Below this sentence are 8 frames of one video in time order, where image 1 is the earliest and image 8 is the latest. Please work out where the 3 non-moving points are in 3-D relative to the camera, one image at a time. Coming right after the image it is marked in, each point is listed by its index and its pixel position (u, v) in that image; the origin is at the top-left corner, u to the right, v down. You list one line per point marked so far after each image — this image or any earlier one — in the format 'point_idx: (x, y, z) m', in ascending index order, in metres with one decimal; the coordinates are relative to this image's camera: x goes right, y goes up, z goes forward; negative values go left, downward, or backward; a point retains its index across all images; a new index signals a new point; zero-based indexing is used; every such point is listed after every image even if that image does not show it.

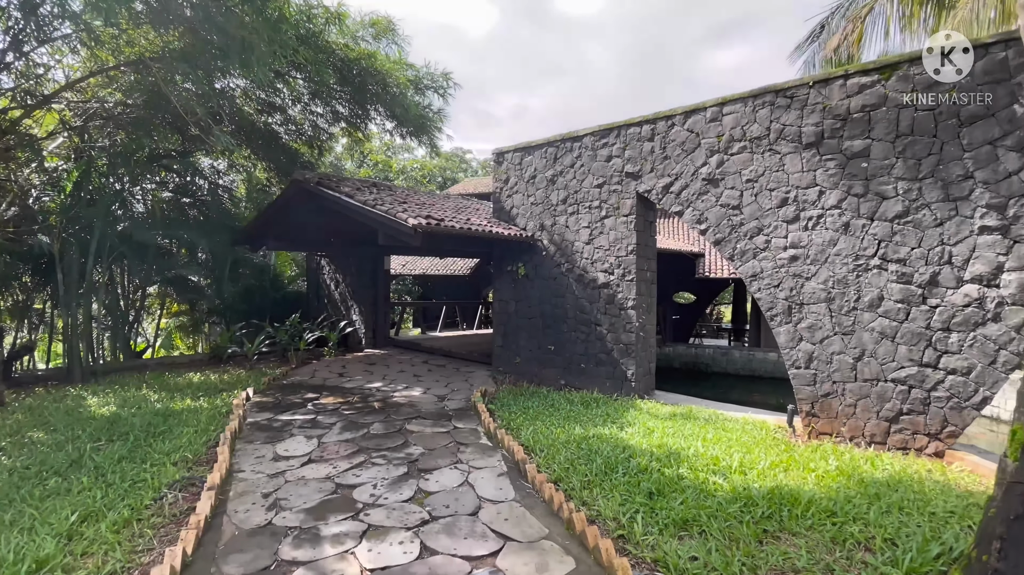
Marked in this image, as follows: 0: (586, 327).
0: (+1.0, -0.5, +6.1) m
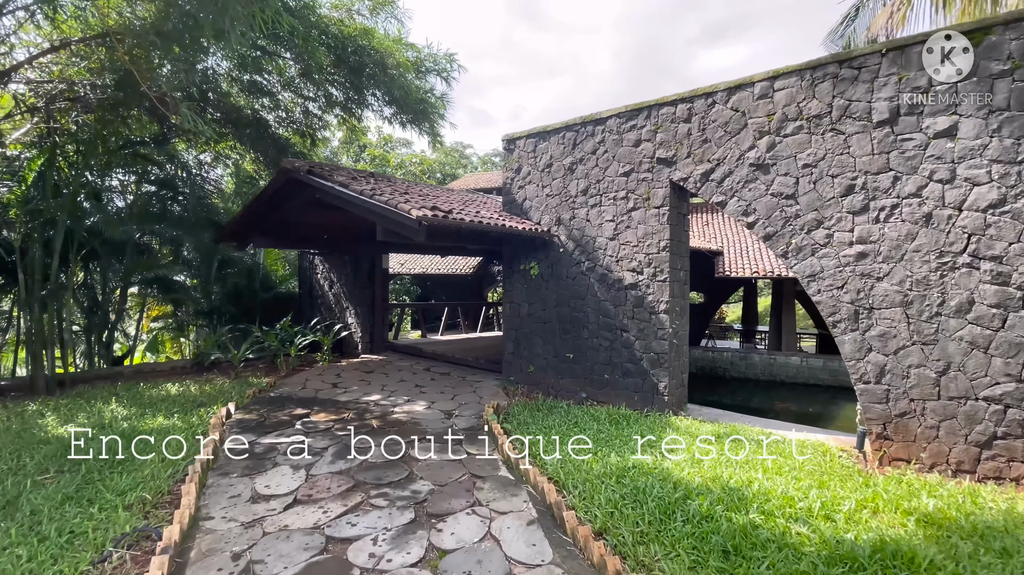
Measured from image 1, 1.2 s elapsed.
0: (+1.1, -0.5, +5.4) m
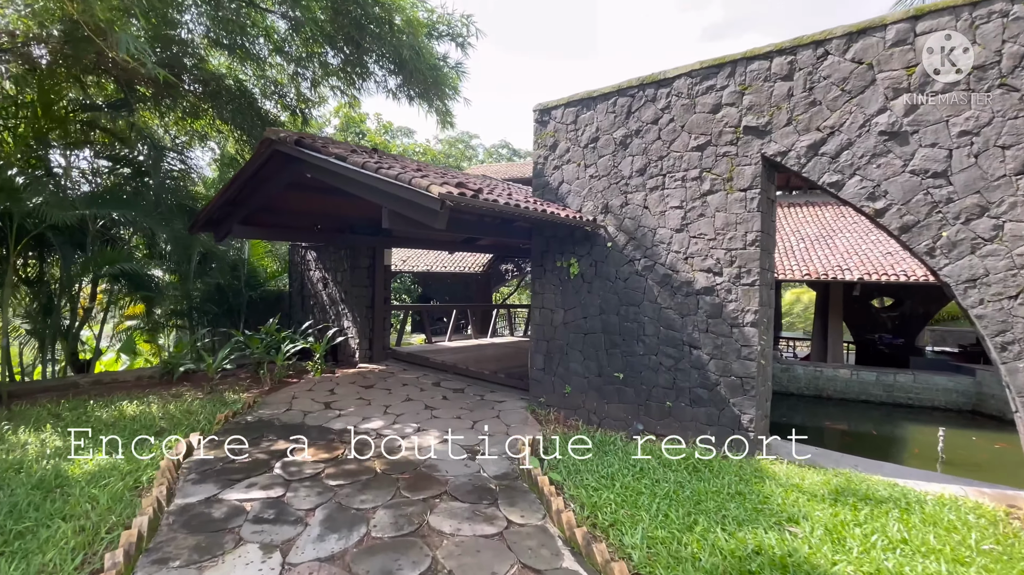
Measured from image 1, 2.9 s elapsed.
0: (+1.5, -0.6, +4.3) m
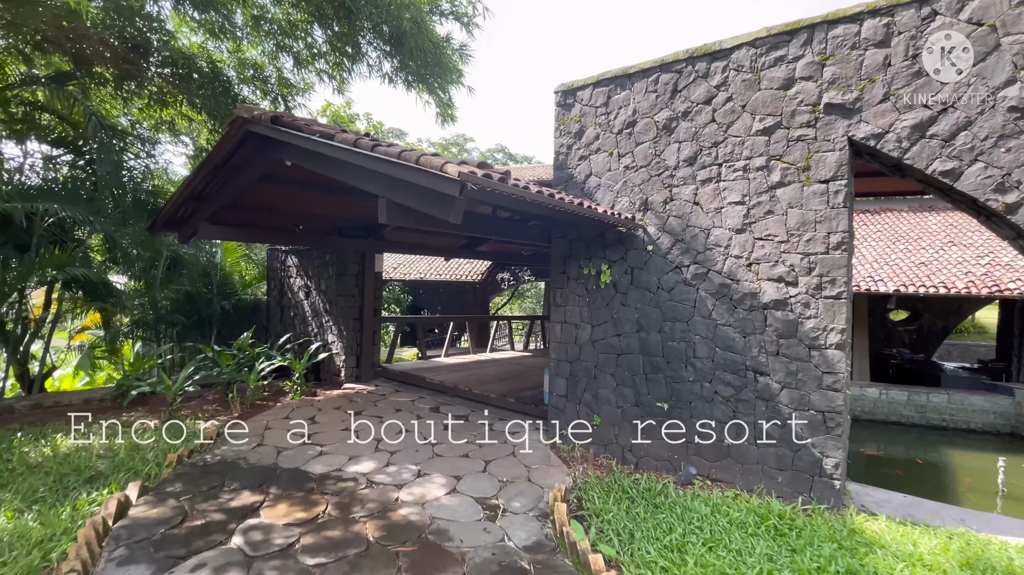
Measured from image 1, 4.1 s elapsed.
0: (+1.7, -0.7, +3.5) m
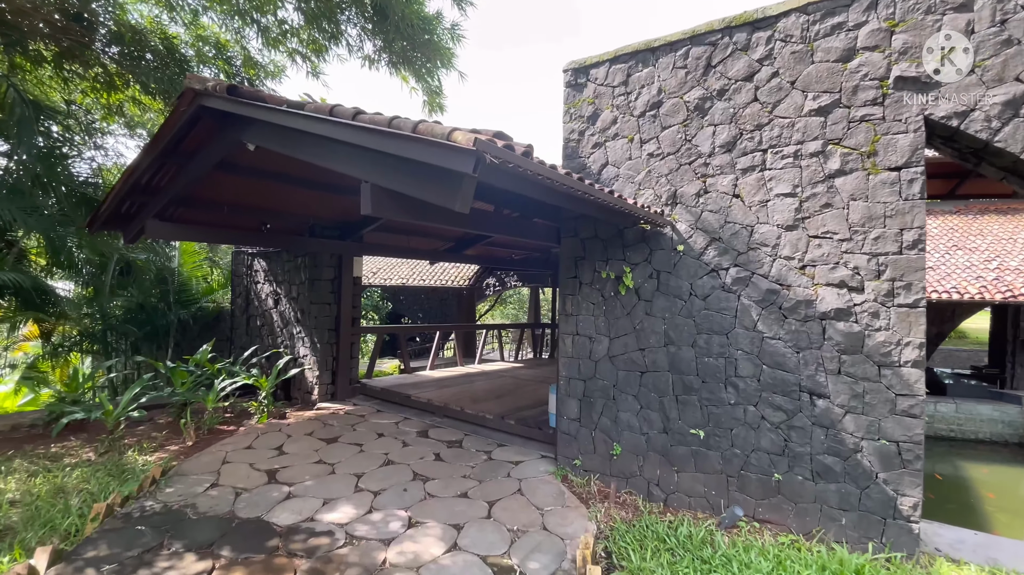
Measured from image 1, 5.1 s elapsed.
0: (+1.8, -0.7, +3.0) m
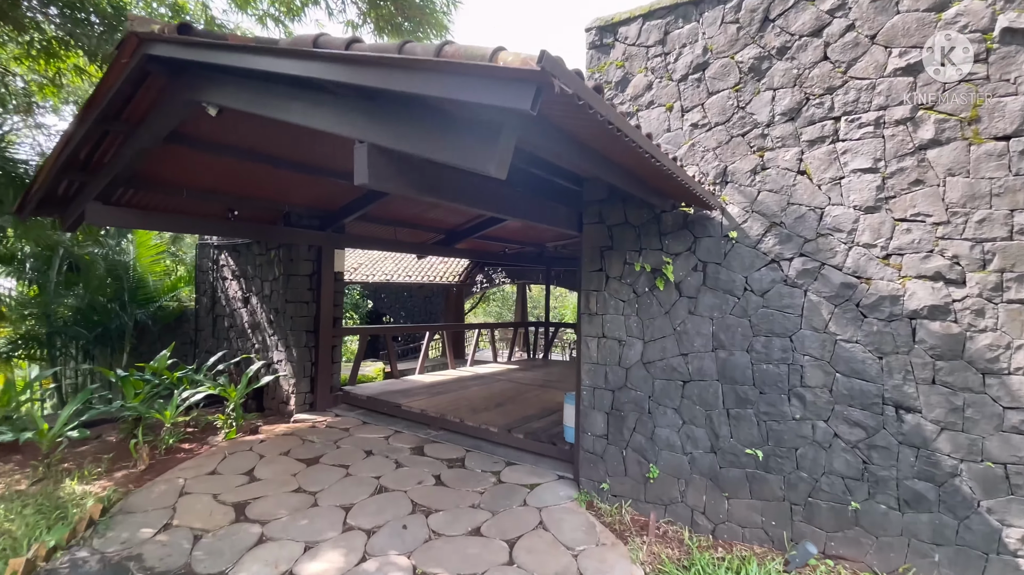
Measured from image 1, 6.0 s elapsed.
0: (+1.9, -0.7, +2.5) m
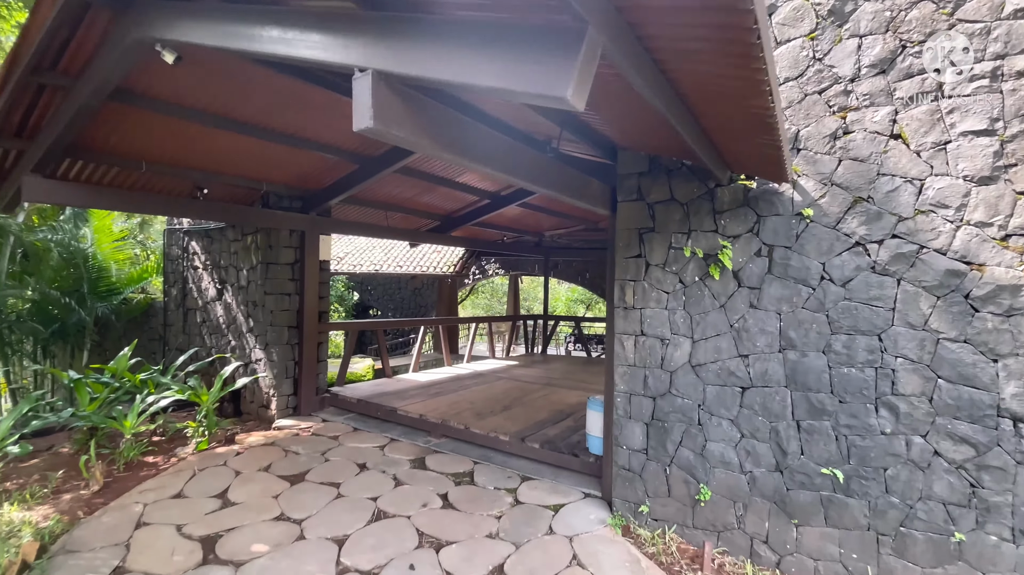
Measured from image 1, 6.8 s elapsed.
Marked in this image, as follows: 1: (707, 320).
0: (+2.1, -0.6, +2.1) m
1: (+1.1, -0.2, +2.6) m
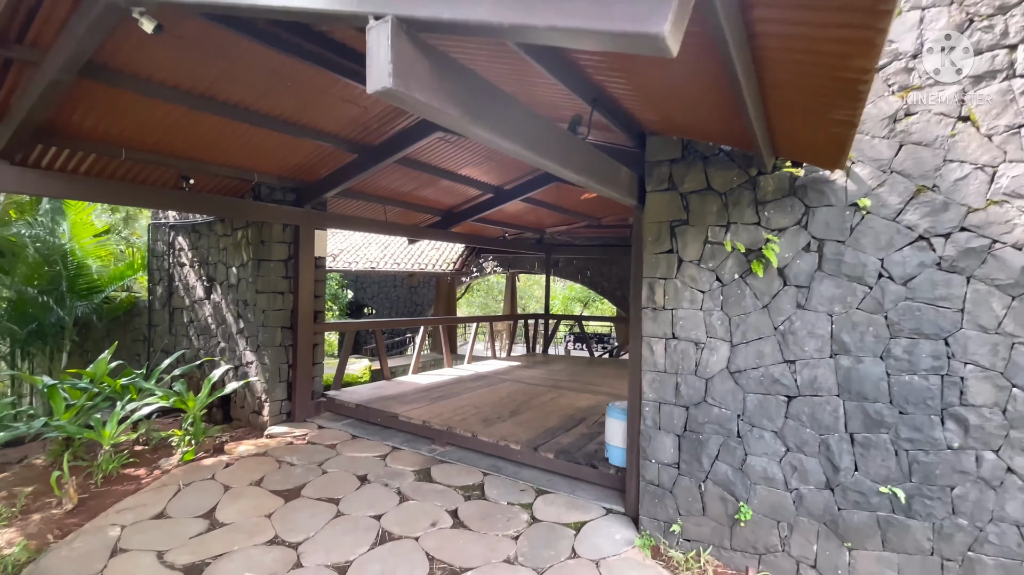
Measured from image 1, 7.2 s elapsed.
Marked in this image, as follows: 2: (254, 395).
0: (+2.2, -0.6, +1.9) m
1: (+1.2, -0.2, +2.4) m
2: (-2.5, -1.0, +4.5) m
